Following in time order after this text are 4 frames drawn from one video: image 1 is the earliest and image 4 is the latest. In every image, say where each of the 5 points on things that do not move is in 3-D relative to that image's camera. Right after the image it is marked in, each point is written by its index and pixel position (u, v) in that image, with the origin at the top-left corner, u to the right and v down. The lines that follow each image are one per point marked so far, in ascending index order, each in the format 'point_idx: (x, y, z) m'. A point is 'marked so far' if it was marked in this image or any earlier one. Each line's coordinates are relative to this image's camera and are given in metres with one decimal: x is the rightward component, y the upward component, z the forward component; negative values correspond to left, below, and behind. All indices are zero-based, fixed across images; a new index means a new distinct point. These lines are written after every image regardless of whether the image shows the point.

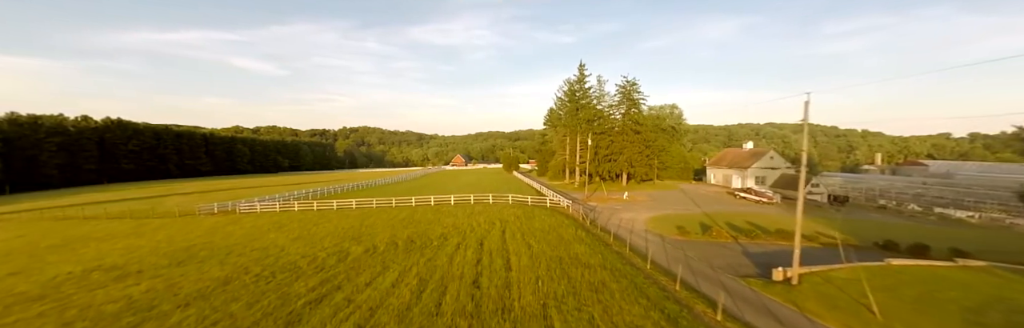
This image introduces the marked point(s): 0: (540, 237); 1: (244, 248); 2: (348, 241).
0: (+1.4, -3.8, +16.4) m
1: (-14.4, -4.6, +17.1) m
2: (-9.1, -4.3, +17.5) m
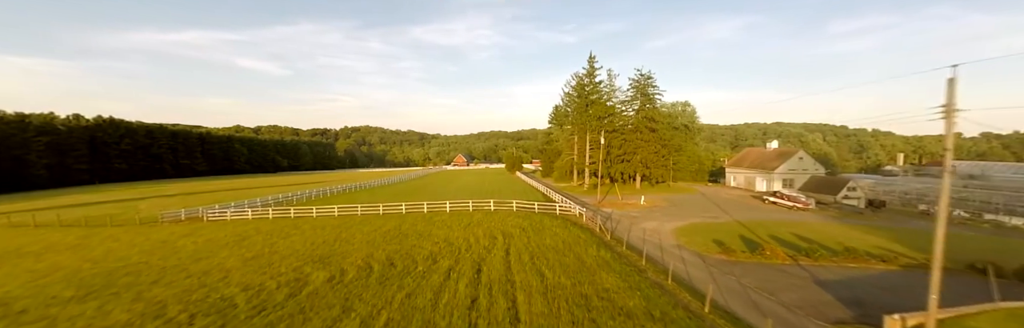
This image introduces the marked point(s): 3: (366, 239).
0: (+1.6, -3.9, +12.7) m
1: (-14.2, -4.7, +13.6) m
2: (-8.8, -4.4, +14.0) m
3: (-8.1, -4.1, +17.6) m
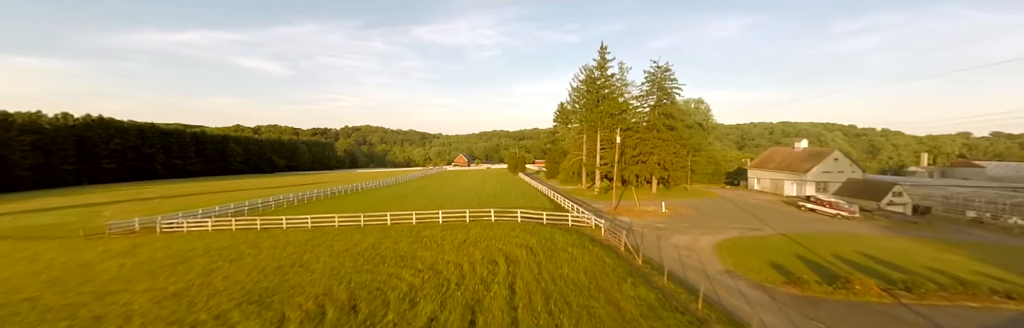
0: (+1.8, -4.1, +8.9) m
1: (-14.0, -4.9, +9.9) m
2: (-8.6, -4.6, +10.2) m
3: (-7.8, -4.3, +13.9) m
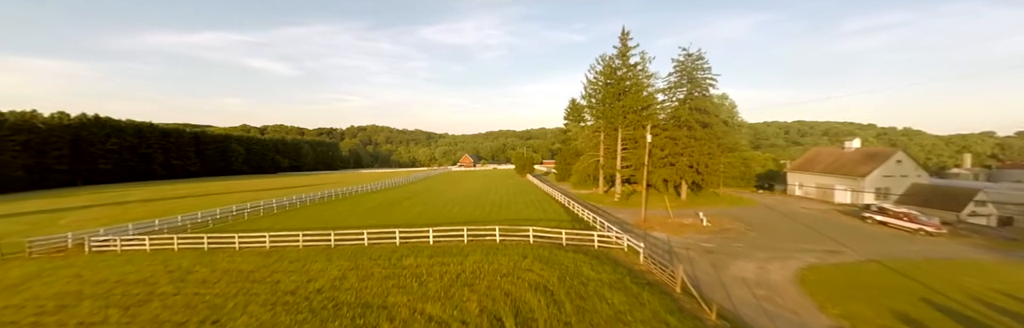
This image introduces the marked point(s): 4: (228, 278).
0: (+2.1, -4.4, +4.3) m
1: (-13.7, -5.1, +5.6) m
2: (-8.3, -4.8, +5.9) m
3: (-7.4, -4.5, +9.5) m
4: (-11.3, -4.5, +12.8) m
